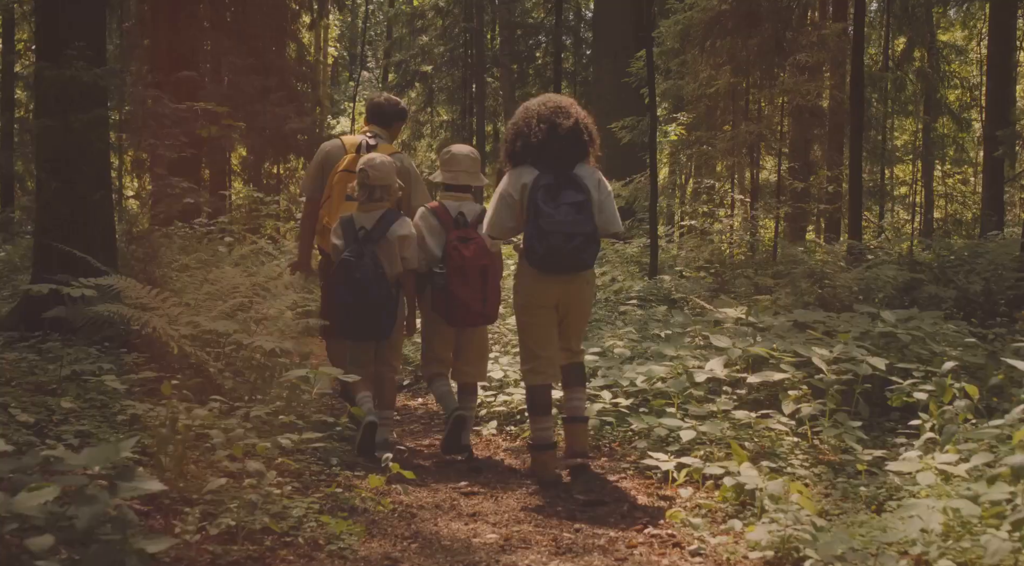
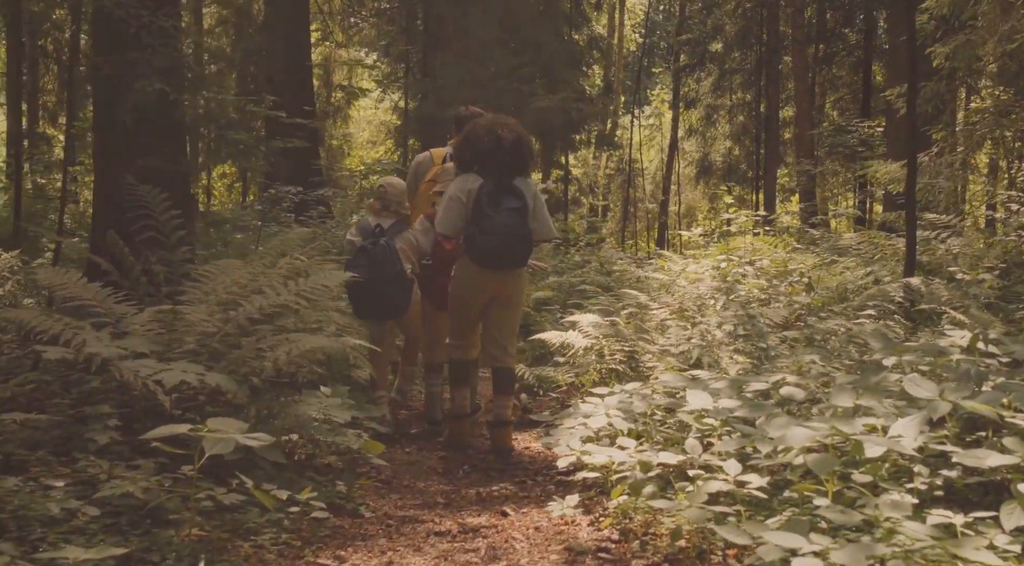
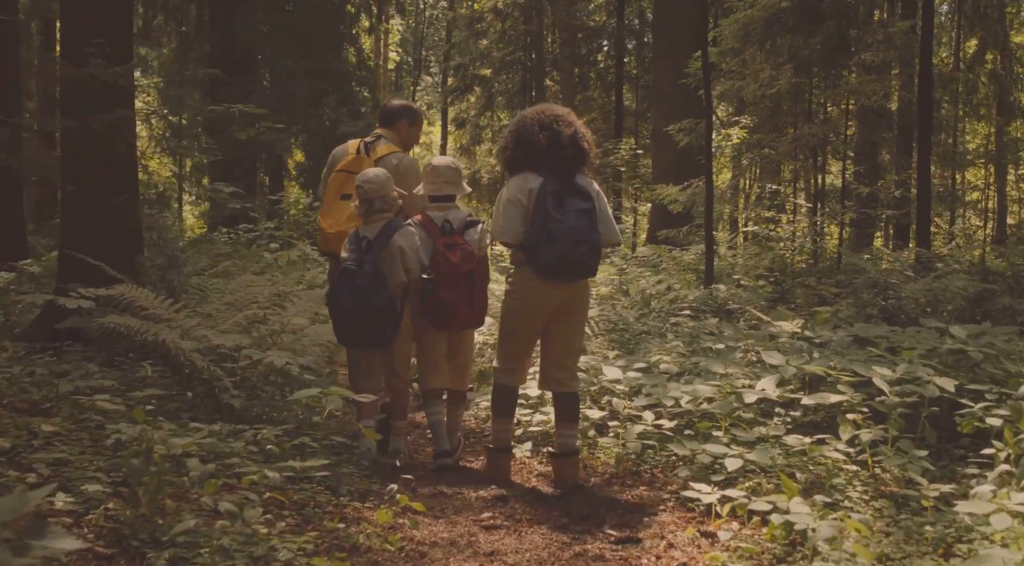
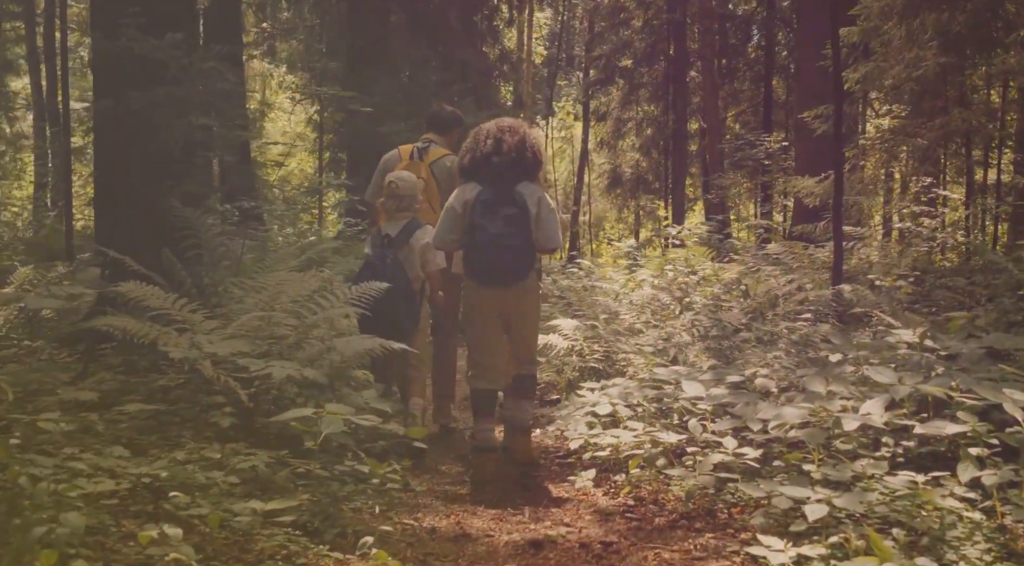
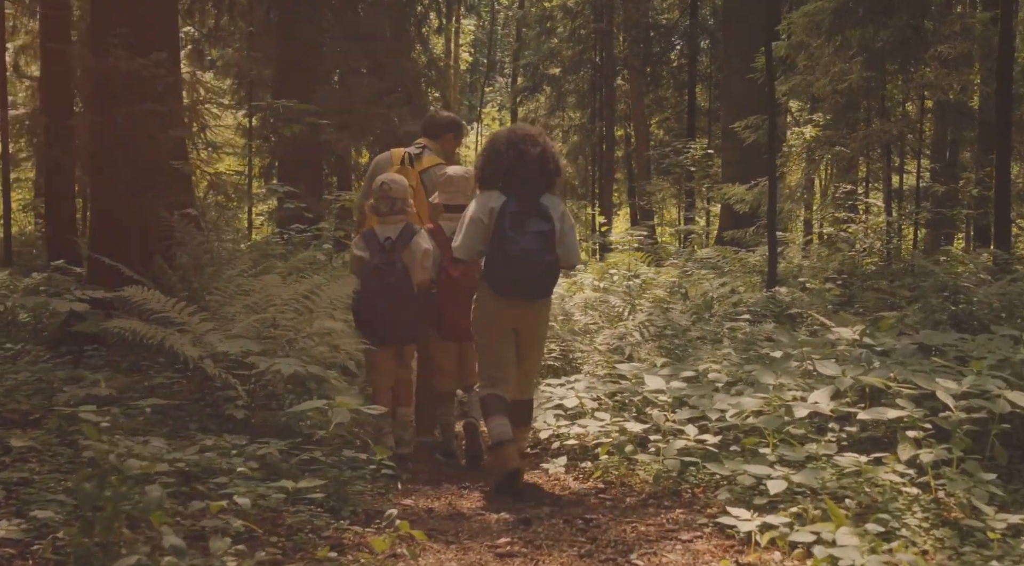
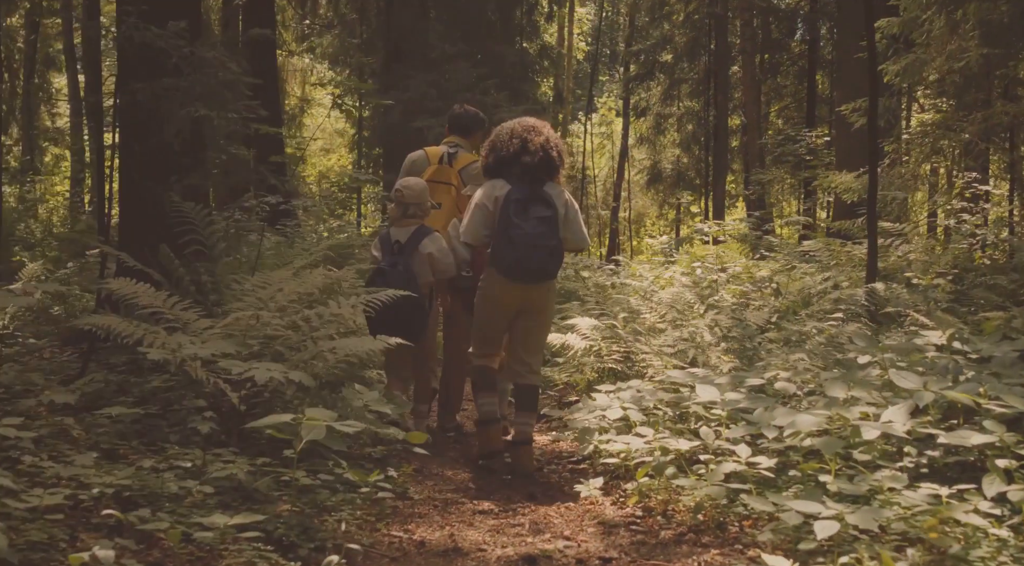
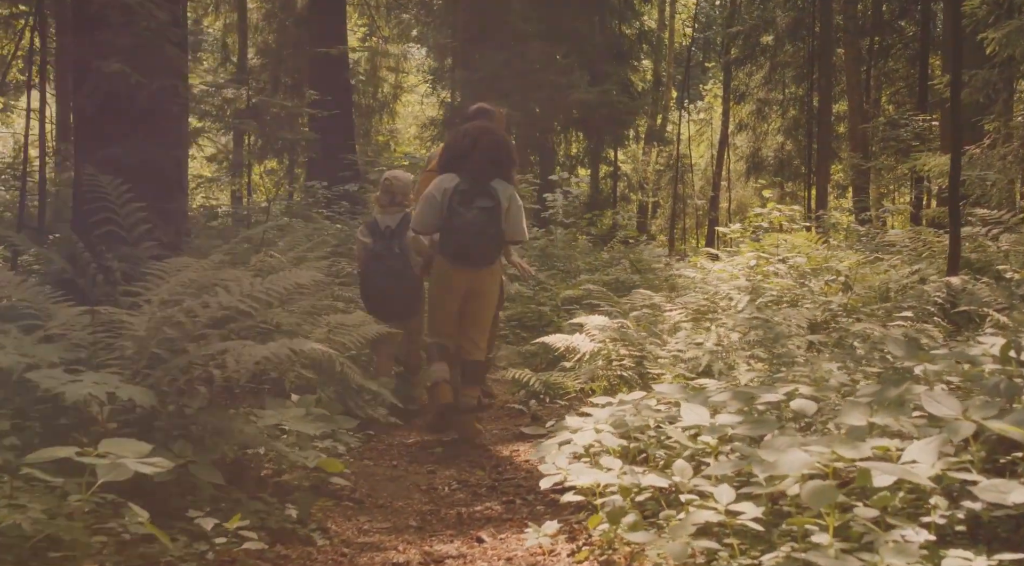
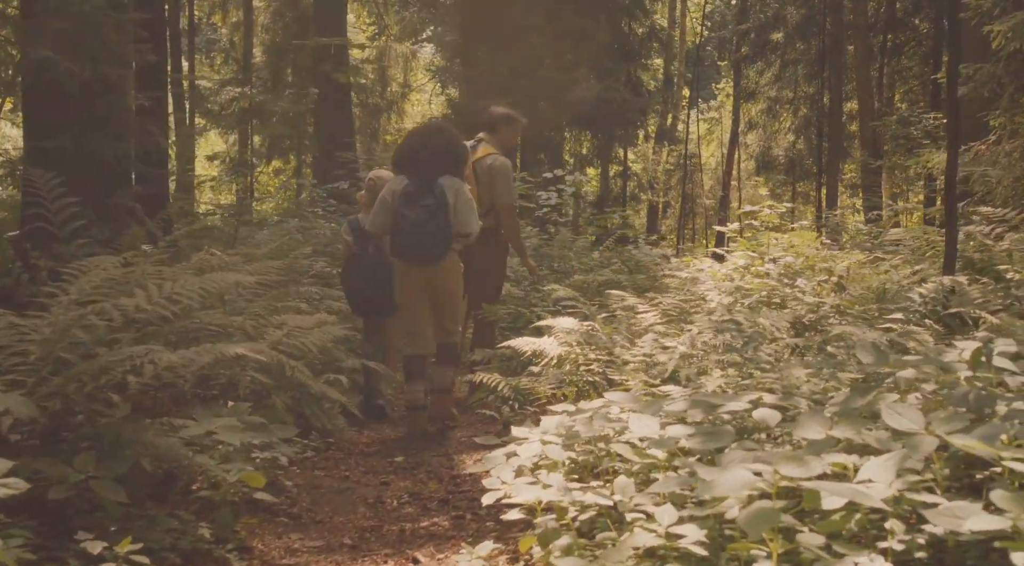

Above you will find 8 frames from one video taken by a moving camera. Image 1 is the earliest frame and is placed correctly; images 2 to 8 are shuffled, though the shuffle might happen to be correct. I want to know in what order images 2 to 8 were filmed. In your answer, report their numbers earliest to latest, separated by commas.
3, 5, 4, 6, 2, 7, 8
